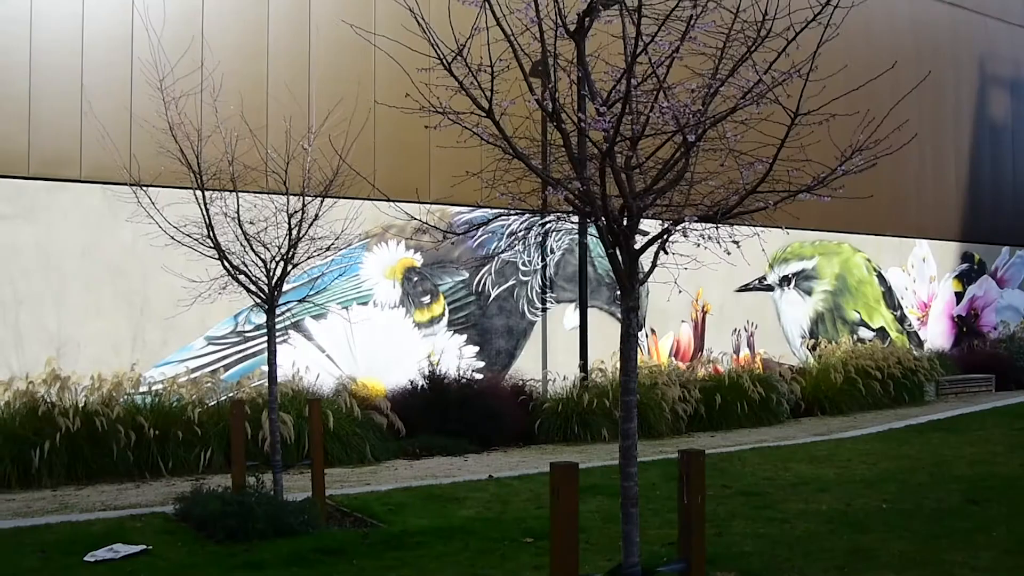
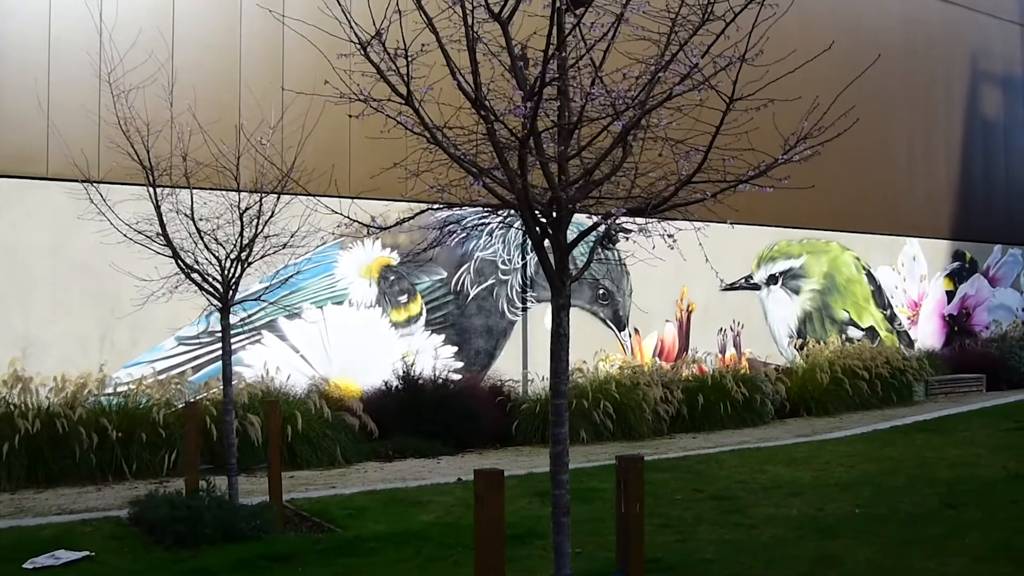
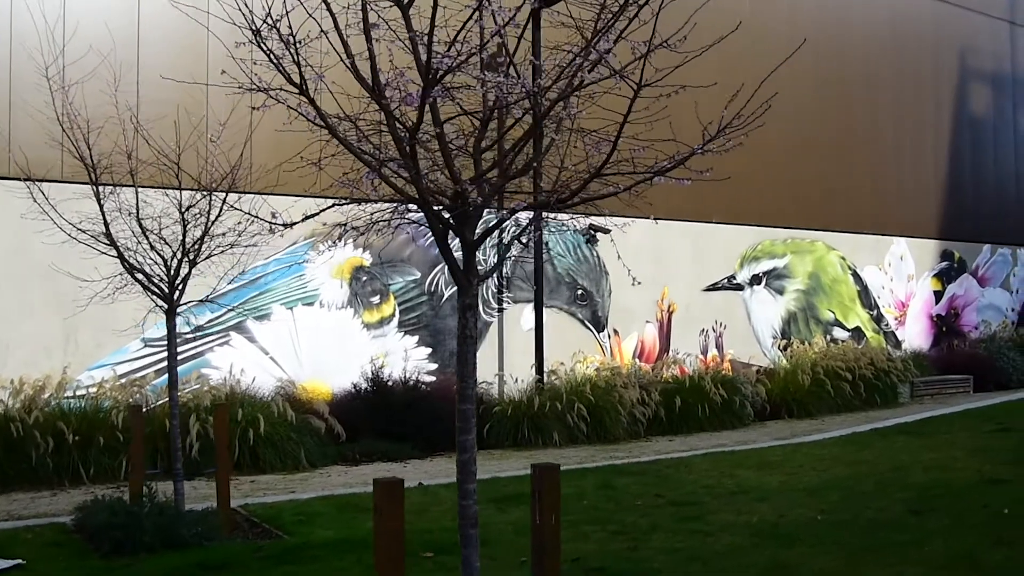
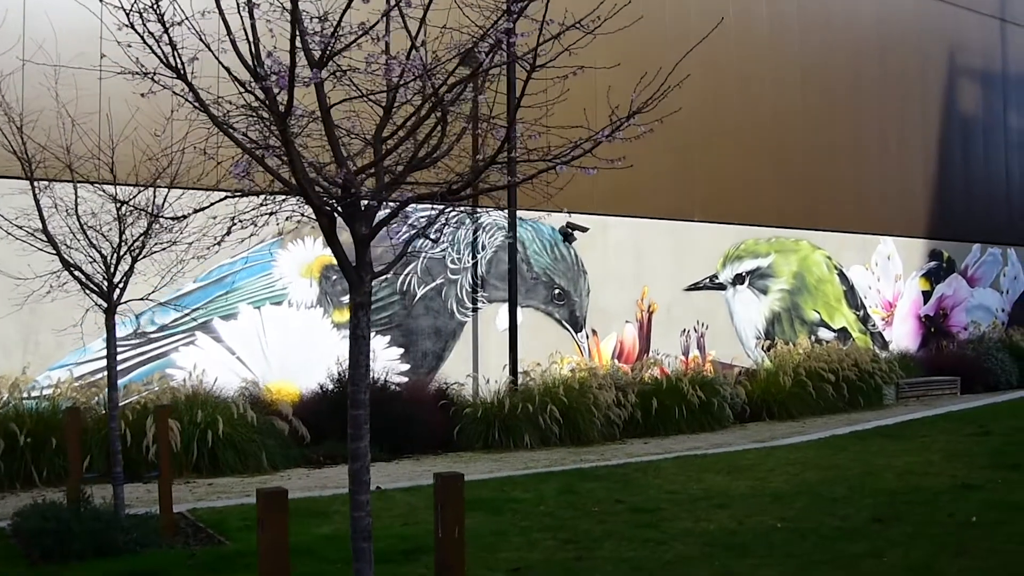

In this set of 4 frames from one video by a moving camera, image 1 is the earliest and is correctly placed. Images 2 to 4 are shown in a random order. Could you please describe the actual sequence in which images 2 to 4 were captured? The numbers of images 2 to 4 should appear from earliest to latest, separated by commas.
2, 3, 4
